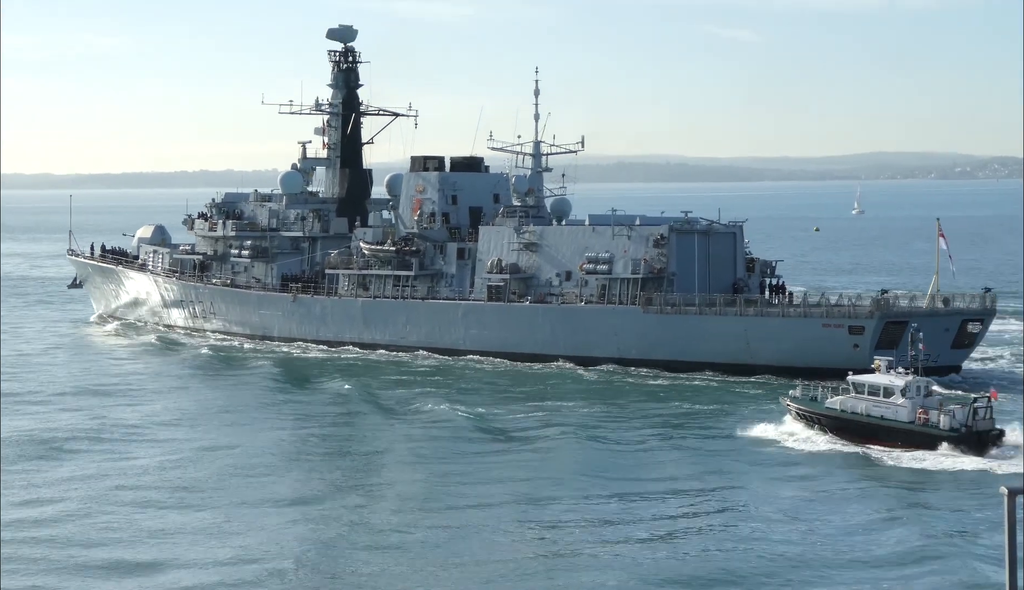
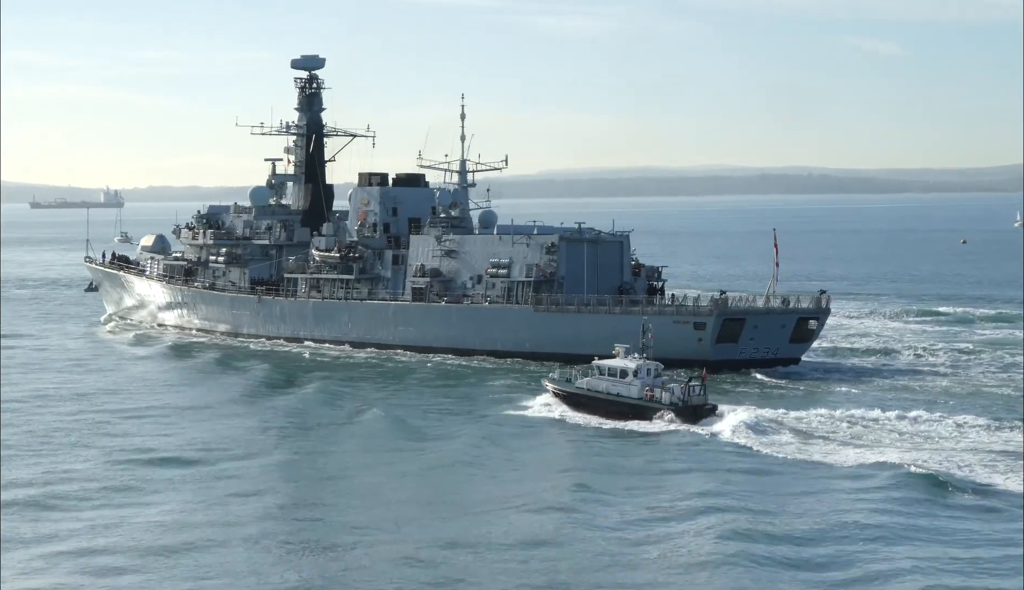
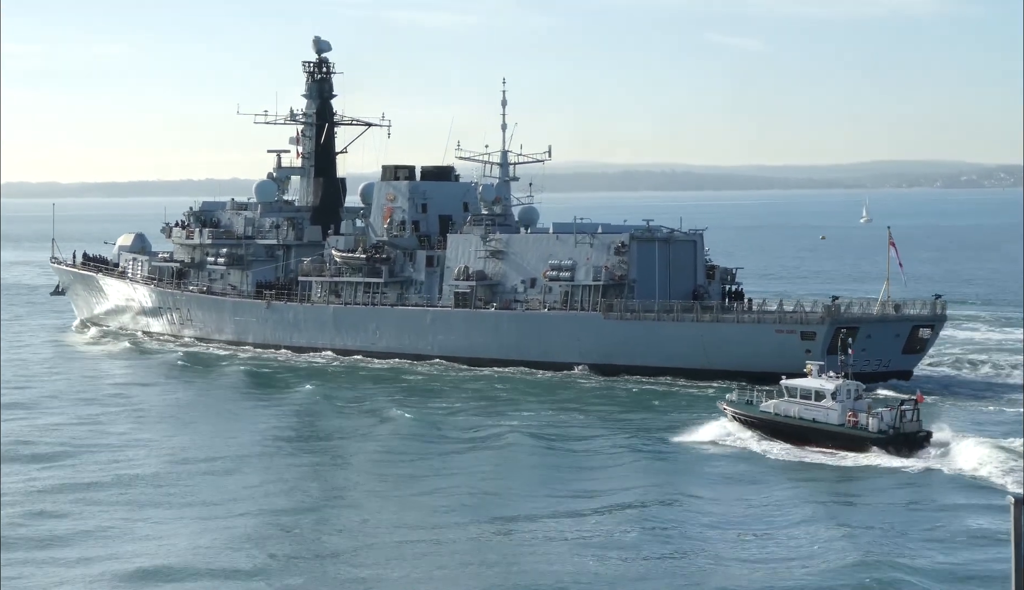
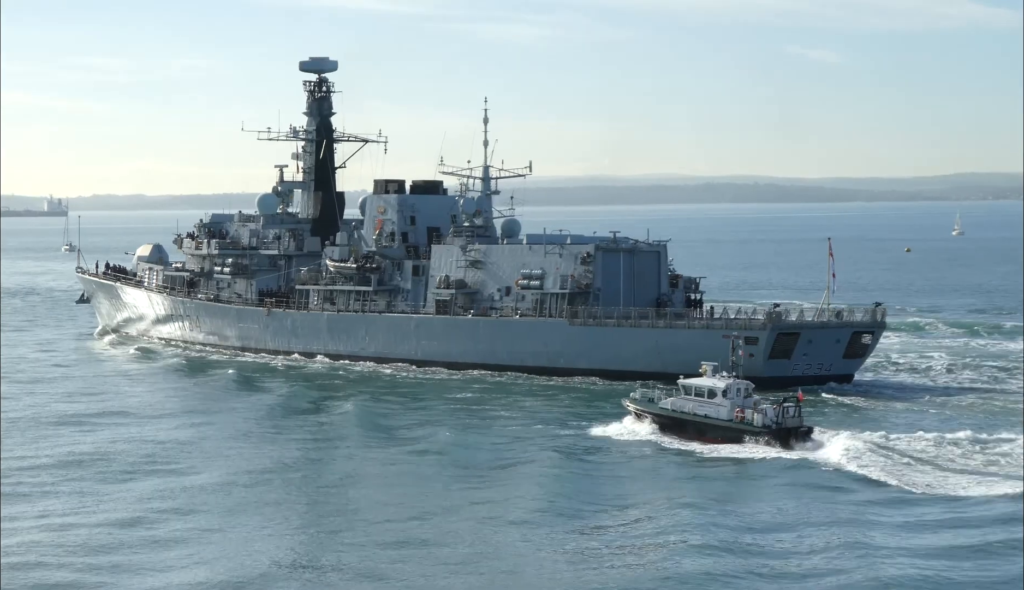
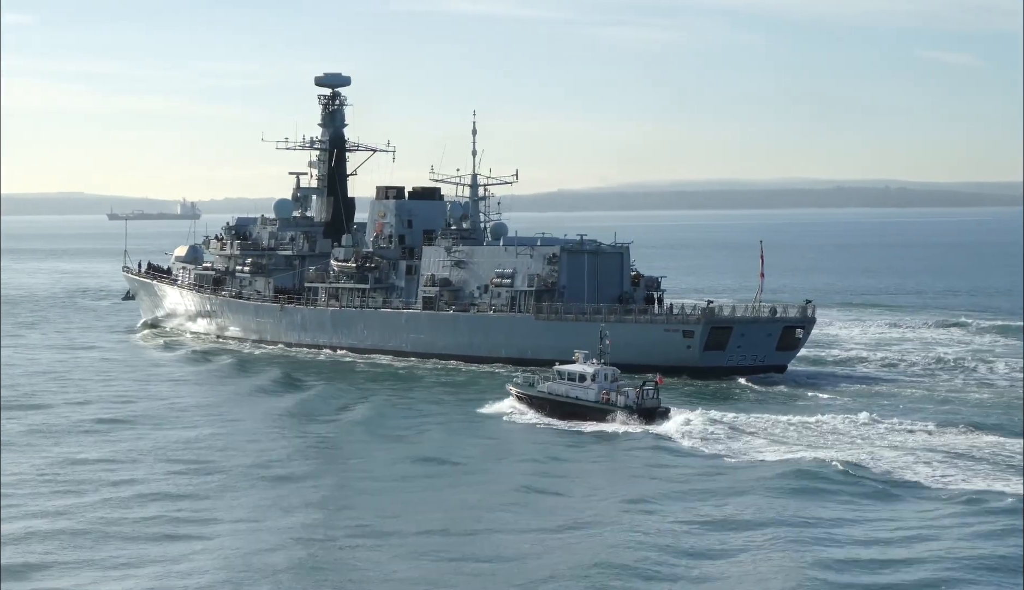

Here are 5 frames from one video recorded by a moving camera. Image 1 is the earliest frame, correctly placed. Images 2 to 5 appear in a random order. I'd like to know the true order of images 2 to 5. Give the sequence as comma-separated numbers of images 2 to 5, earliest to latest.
3, 4, 2, 5
